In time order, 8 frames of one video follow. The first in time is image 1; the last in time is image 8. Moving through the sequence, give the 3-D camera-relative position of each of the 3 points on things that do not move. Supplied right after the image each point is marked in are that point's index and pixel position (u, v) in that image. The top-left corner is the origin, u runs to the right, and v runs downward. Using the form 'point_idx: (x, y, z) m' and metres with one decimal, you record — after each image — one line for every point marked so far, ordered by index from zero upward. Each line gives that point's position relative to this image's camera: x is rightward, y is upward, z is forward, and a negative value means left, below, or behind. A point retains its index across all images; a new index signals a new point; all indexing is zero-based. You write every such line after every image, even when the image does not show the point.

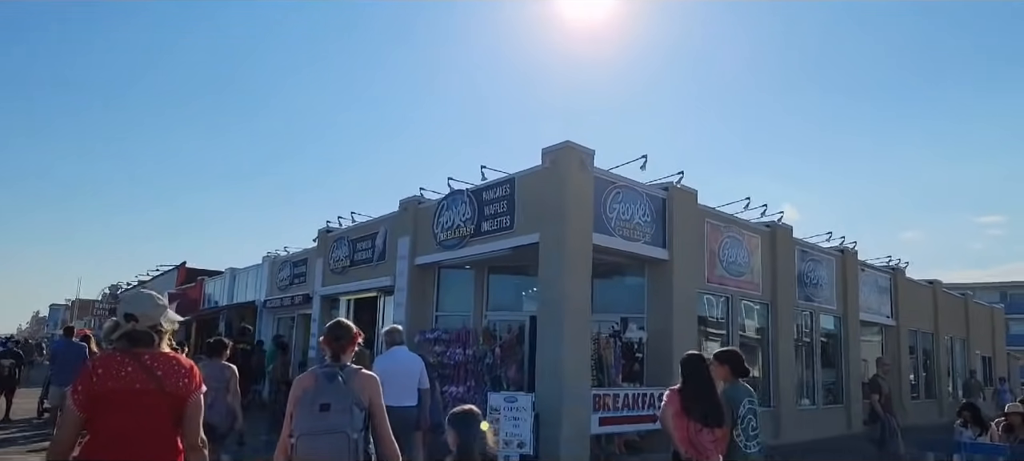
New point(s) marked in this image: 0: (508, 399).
0: (-0.1, -2.2, +10.6) m
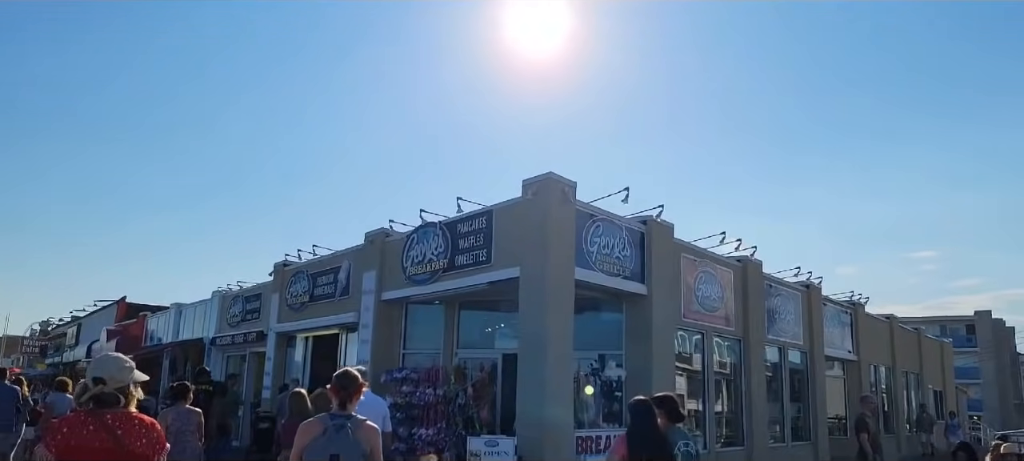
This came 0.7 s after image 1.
0: (-0.3, -2.6, +10.1) m
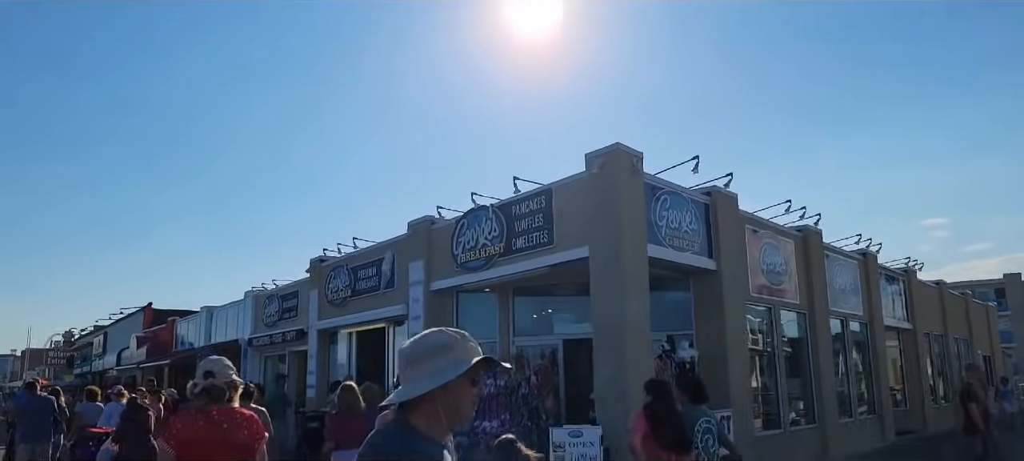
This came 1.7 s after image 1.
0: (+0.7, -2.4, +9.5) m
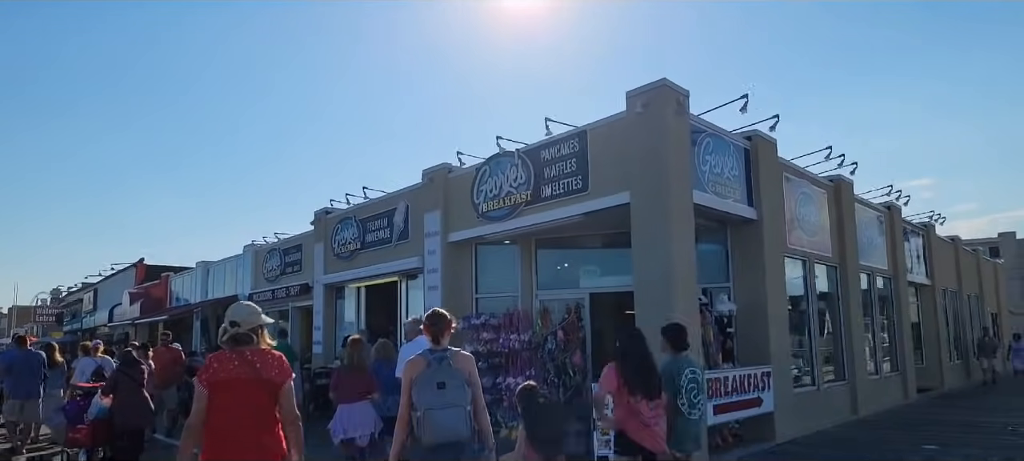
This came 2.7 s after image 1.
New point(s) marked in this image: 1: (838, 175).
0: (+1.1, -1.7, +8.9) m
1: (+5.8, +1.0, +14.6) m
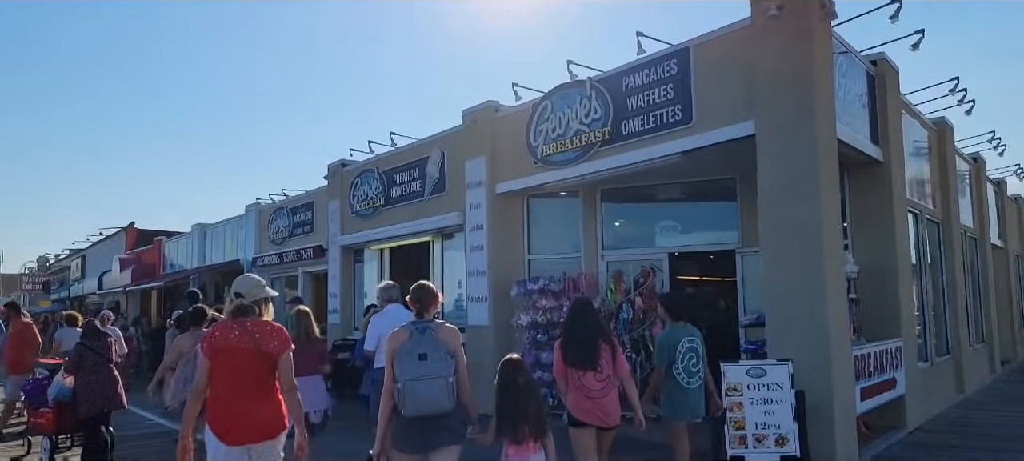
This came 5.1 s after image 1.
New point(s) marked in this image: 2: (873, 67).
0: (+2.0, -1.2, +7.0) m
1: (+6.7, +1.7, +12.6) m
2: (+4.2, +1.9, +9.4) m
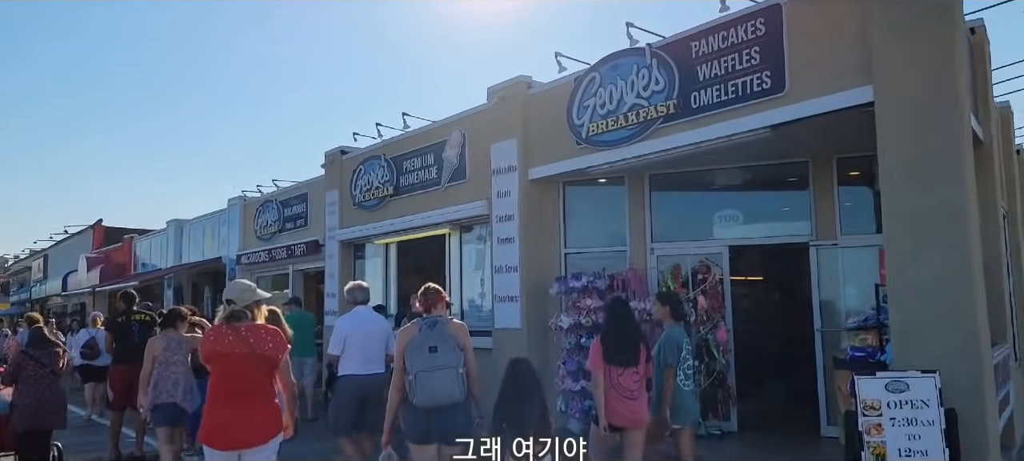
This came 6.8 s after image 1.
0: (+2.6, -1.1, +5.8) m
1: (+7.0, +1.8, +11.6) m
2: (+4.7, +2.0, +8.3) m
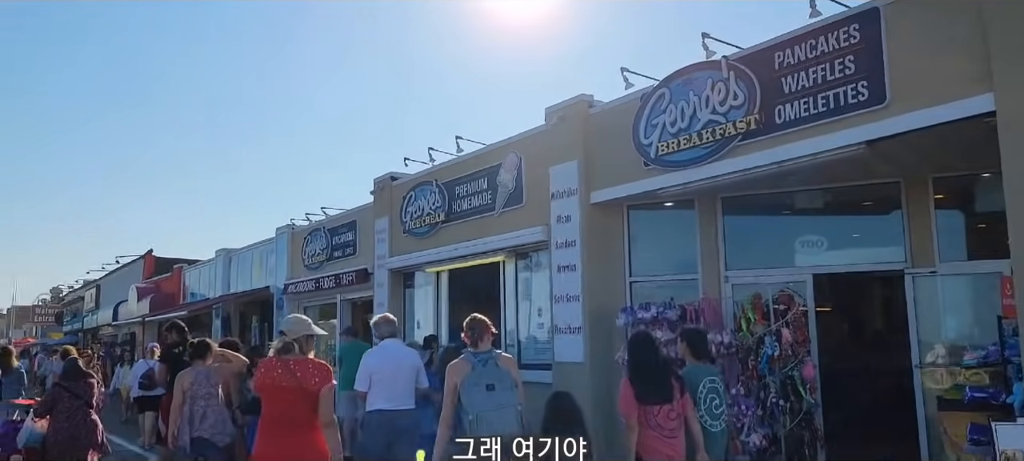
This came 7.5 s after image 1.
0: (+3.1, -1.2, +5.0) m
1: (+7.8, +1.5, +10.7) m
2: (+5.3, +1.7, +7.5) m
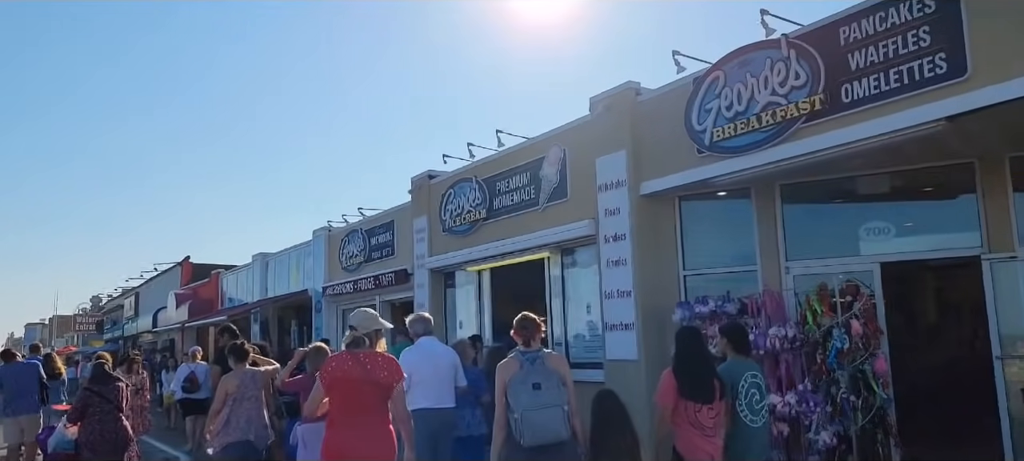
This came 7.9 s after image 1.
0: (+3.5, -1.1, +4.5) m
1: (+8.4, +1.7, +10.0) m
2: (+5.8, +1.9, +7.0) m
